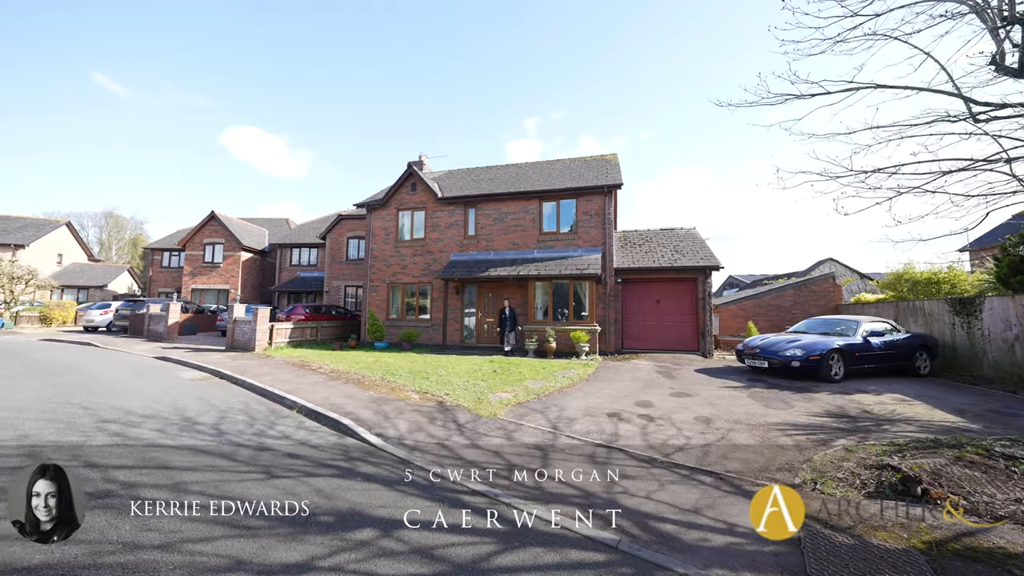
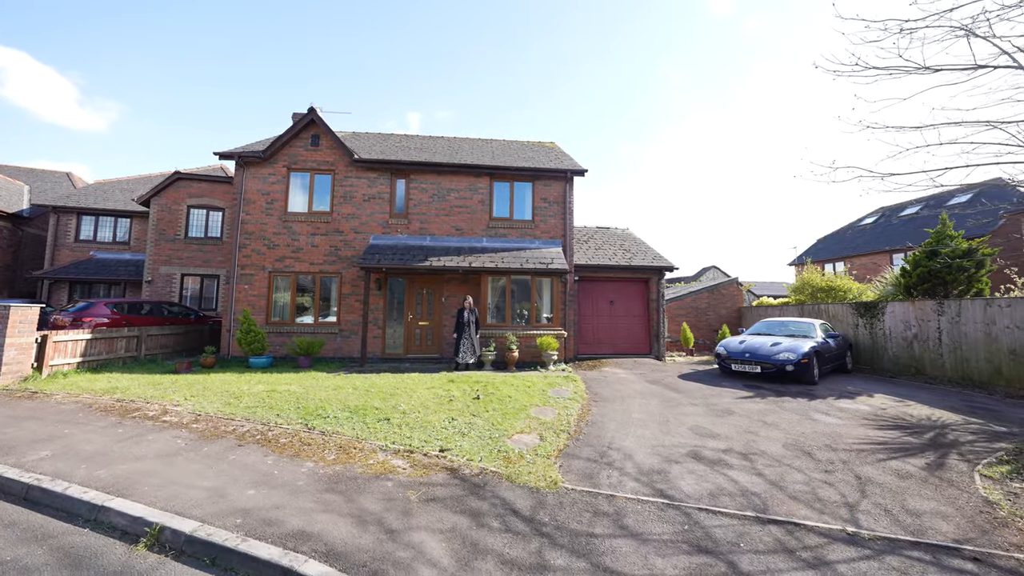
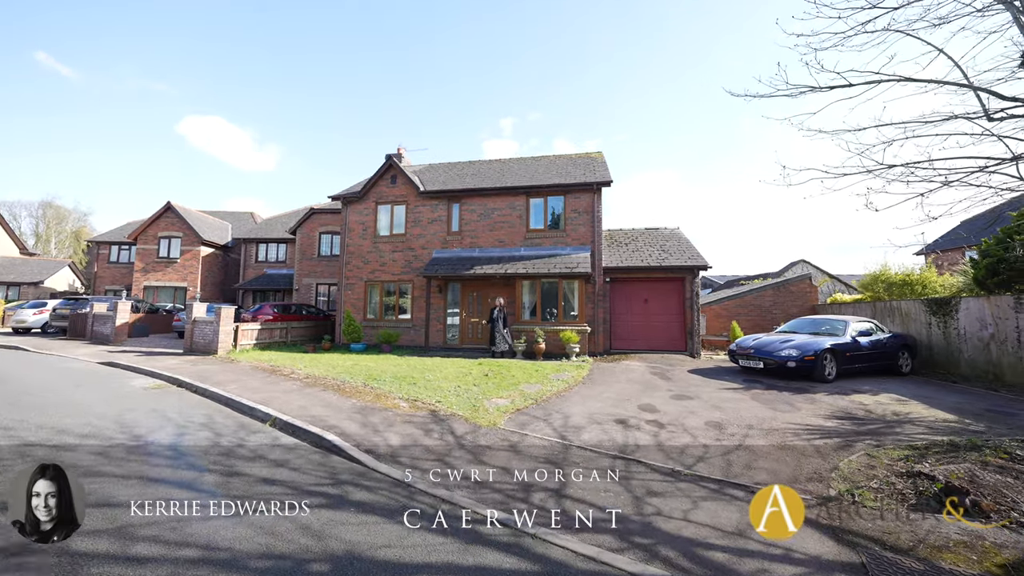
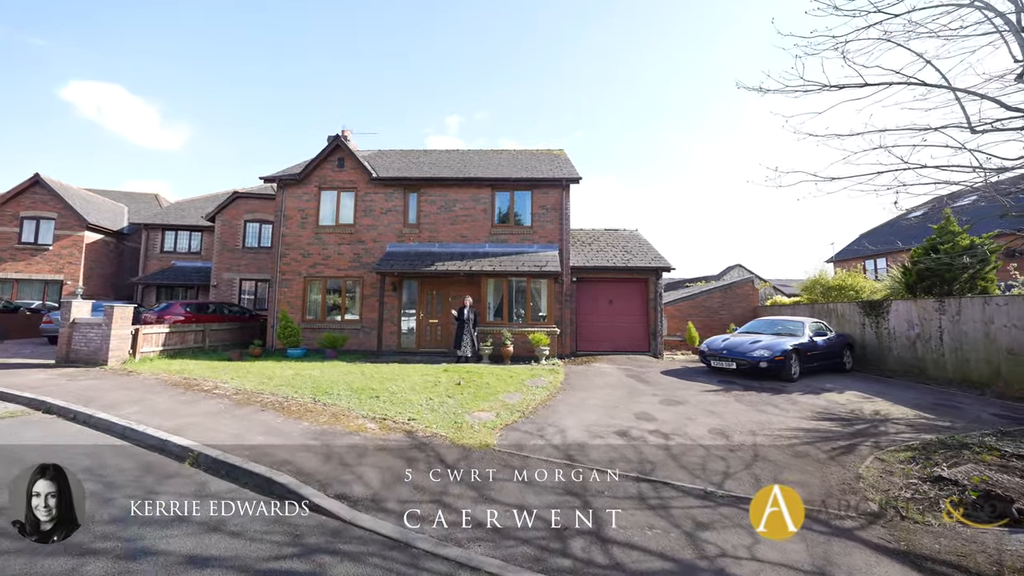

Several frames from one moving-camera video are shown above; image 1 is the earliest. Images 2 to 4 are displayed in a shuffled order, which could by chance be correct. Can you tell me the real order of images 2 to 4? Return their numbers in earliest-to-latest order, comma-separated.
3, 4, 2
